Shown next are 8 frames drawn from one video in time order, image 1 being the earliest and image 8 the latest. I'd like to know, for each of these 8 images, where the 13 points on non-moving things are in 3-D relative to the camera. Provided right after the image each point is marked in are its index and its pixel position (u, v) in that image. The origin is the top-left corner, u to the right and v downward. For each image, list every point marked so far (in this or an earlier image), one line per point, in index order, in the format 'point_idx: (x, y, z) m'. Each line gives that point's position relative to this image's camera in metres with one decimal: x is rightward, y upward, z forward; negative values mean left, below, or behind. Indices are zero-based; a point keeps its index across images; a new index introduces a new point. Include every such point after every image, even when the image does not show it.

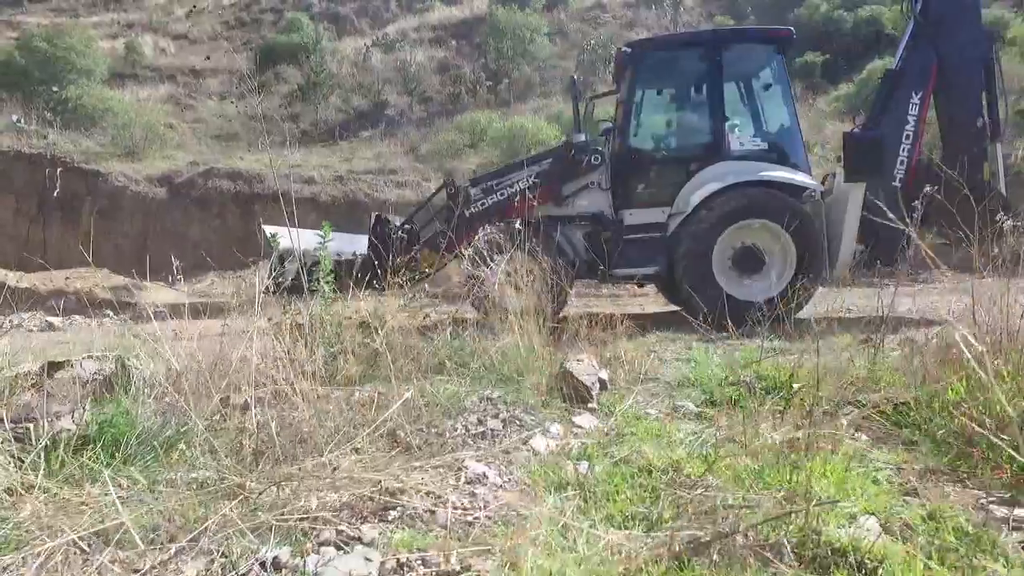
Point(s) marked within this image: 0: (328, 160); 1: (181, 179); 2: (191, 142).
0: (-4.1, +2.9, +17.9) m
1: (-6.0, +1.9, +15.1) m
2: (-7.3, +3.3, +18.3) m
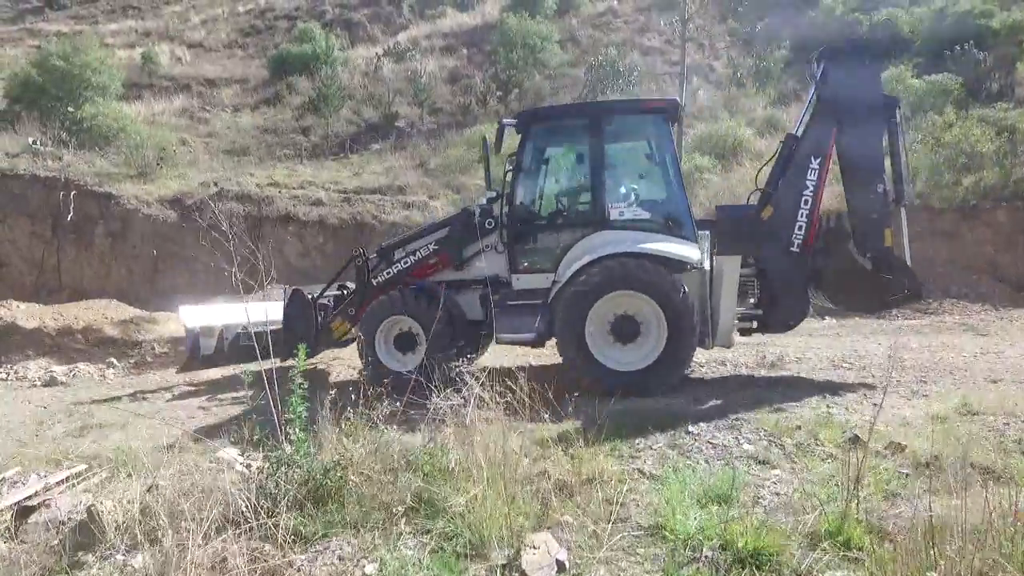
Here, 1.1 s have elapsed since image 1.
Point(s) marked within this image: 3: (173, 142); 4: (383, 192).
0: (-3.8, +2.5, +17.9) m
1: (-5.8, +1.5, +15.2) m
2: (-7.0, +3.0, +18.5) m
3: (-8.2, +3.5, +19.4) m
4: (-2.6, +1.9, +16.6) m
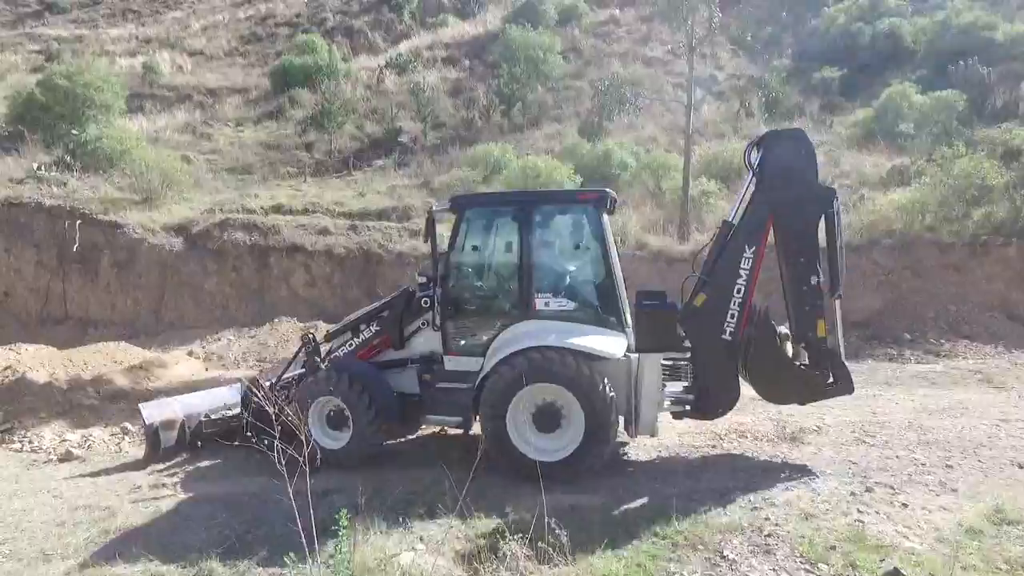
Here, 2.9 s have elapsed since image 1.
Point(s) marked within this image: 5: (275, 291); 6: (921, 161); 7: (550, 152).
0: (-3.7, +2.1, +17.9) m
1: (-5.7, +1.0, +15.2) m
2: (-6.9, +2.5, +18.4) m
3: (-8.1, +3.1, +19.3) m
4: (-2.5, +1.4, +16.6) m
5: (-4.3, -0.1, +14.6) m
6: (+7.8, +2.4, +15.2) m
7: (+1.0, +3.2, +19.7) m
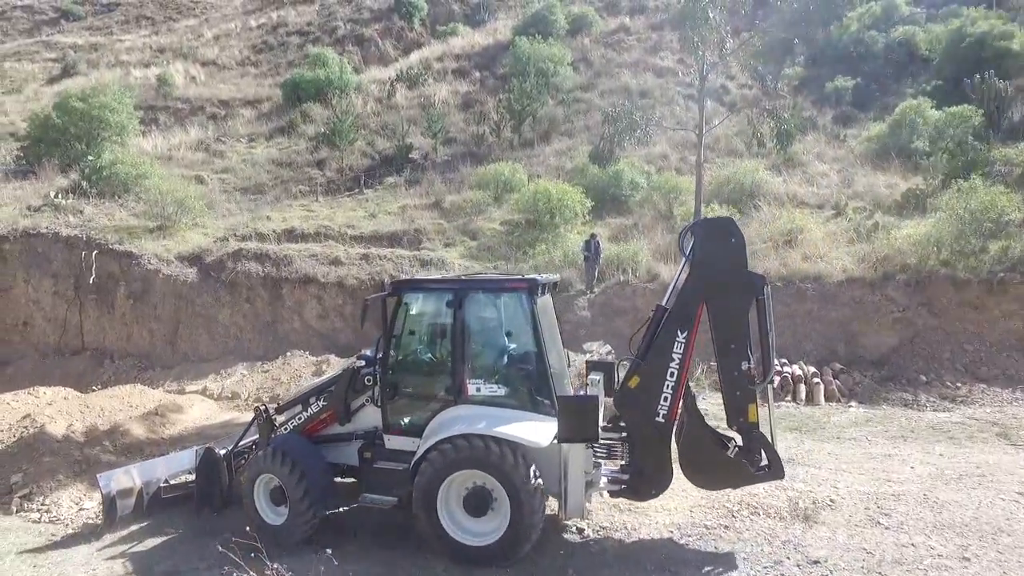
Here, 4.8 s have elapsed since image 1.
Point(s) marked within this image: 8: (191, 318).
0: (-3.5, +1.6, +17.9) m
1: (-5.5, +0.5, +15.3) m
2: (-6.7, +2.0, +18.5) m
3: (-7.8, +2.6, +19.4) m
4: (-2.3, +1.0, +16.6) m
5: (-4.1, -0.6, +14.7) m
6: (+8.0, +2.0, +15.1) m
7: (+1.3, +2.8, +19.7) m
8: (-5.8, -0.5, +14.9) m
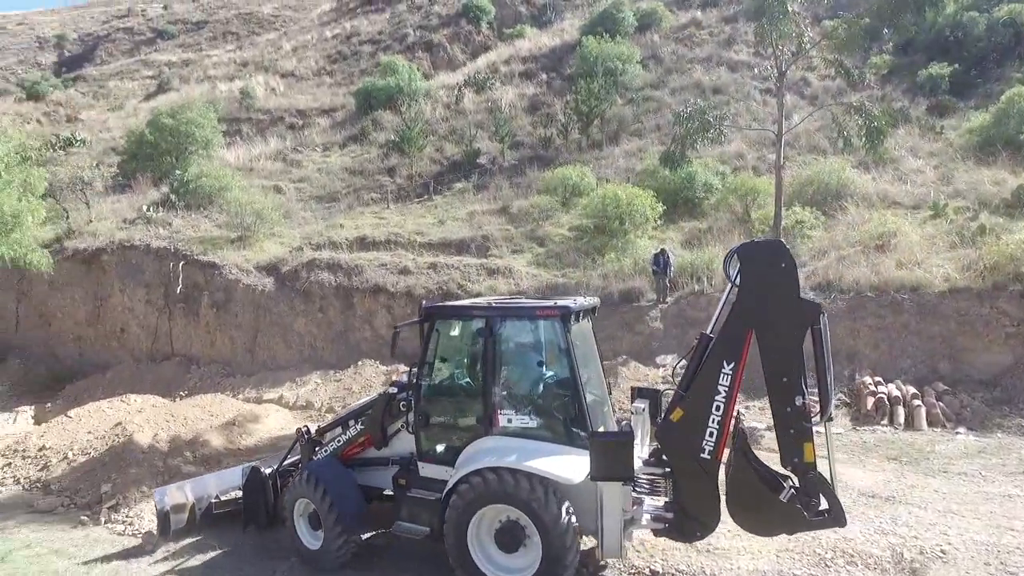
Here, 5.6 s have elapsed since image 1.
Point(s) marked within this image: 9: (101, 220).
0: (-2.0, +1.4, +17.7) m
1: (-4.2, +0.3, +15.3) m
2: (-5.1, +1.8, +18.6) m
3: (-6.2, +2.3, +19.6) m
4: (-0.9, +0.8, +16.3) m
5: (-2.8, -0.8, +14.6) m
6: (+9.2, +1.9, +13.9) m
7: (+2.9, +2.6, +19.1) m
8: (-4.5, -0.7, +14.9) m
9: (-9.0, +1.5, +17.7) m
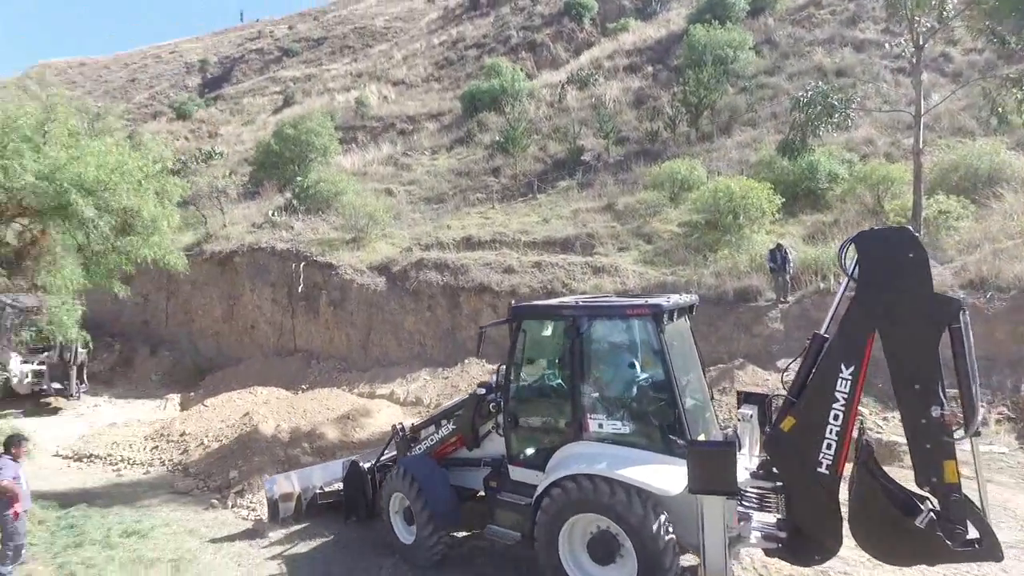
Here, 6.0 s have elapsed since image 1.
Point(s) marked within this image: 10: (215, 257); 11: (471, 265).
0: (+0.3, +1.4, +18.1) m
1: (-2.2, +0.3, +16.0) m
2: (-2.7, +1.8, +19.4) m
3: (-3.6, +2.4, +20.5) m
4: (+1.2, +0.8, +16.5) m
5: (-1.0, -0.8, +15.1) m
6: (+10.8, +2.0, +12.7) m
7: (+5.3, +2.7, +18.7) m
8: (-2.5, -0.7, +15.7) m
9: (-6.6, +1.5, +19.1) m
10: (-6.6, +0.7, +18.0) m
11: (-0.7, +0.4, +15.4) m
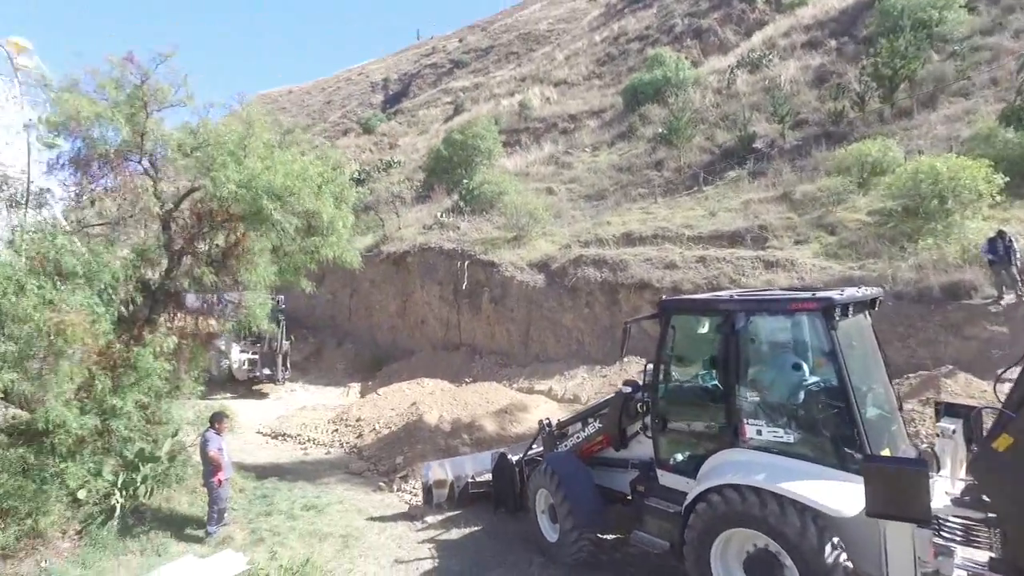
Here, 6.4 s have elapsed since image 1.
0: (+3.9, +1.5, +17.5) m
1: (+0.9, +0.4, +16.1) m
2: (+1.3, +1.9, +19.5) m
3: (+0.7, +2.4, +20.8) m
4: (+4.3, +0.9, +15.8) m
5: (+1.9, -0.7, +14.9) m
6: (+12.7, +2.2, +9.8) m
7: (+8.8, +2.9, +16.9) m
8: (+0.5, -0.7, +15.9) m
9: (-2.7, +1.5, +20.1) m
10: (-2.9, +0.7, +19.1) m
11: (+2.2, +0.5, +15.2) m
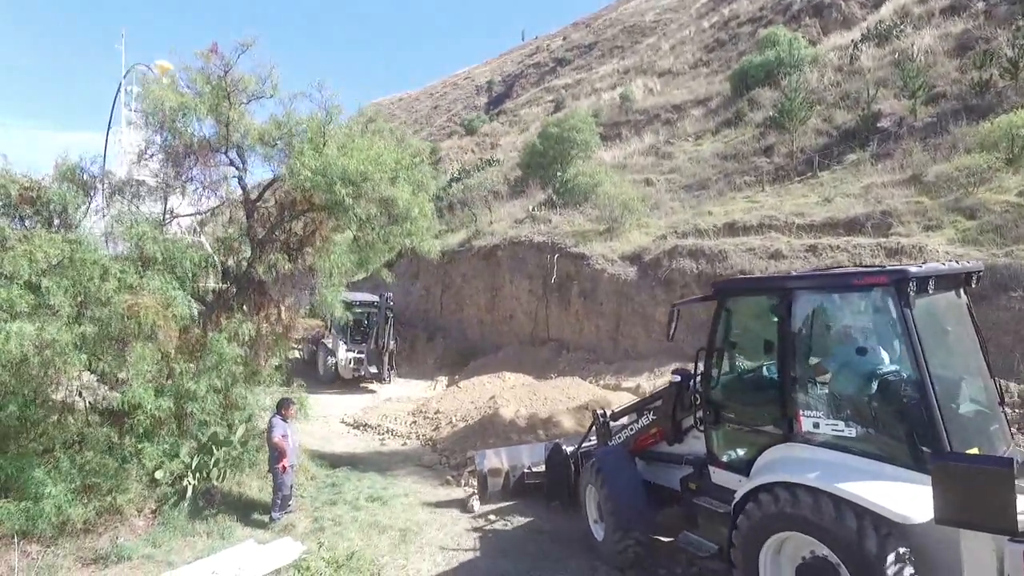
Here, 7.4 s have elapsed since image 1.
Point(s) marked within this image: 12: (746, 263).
0: (+5.8, +1.7, +16.1) m
1: (+2.6, +0.5, +15.3) m
2: (+3.6, +2.0, +18.6) m
3: (+3.3, +2.5, +20.0) m
4: (+5.9, +1.1, +14.3) m
5: (+3.3, -0.5, +13.9) m
6: (+12.9, +2.6, +6.8) m
7: (+10.5, +3.1, +14.5) m
8: (+2.2, -0.5, +15.1) m
9: (-0.1, +1.5, +20.0) m
10: (-0.5, +0.7, +19.0) m
11: (+3.7, +0.7, +14.1) m
12: (+3.9, +0.4, +13.8) m
